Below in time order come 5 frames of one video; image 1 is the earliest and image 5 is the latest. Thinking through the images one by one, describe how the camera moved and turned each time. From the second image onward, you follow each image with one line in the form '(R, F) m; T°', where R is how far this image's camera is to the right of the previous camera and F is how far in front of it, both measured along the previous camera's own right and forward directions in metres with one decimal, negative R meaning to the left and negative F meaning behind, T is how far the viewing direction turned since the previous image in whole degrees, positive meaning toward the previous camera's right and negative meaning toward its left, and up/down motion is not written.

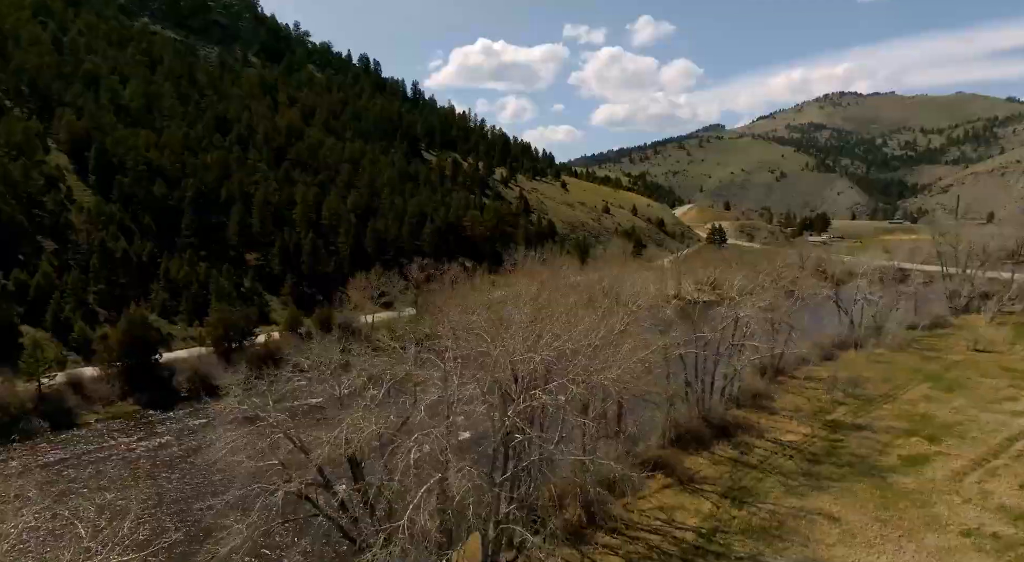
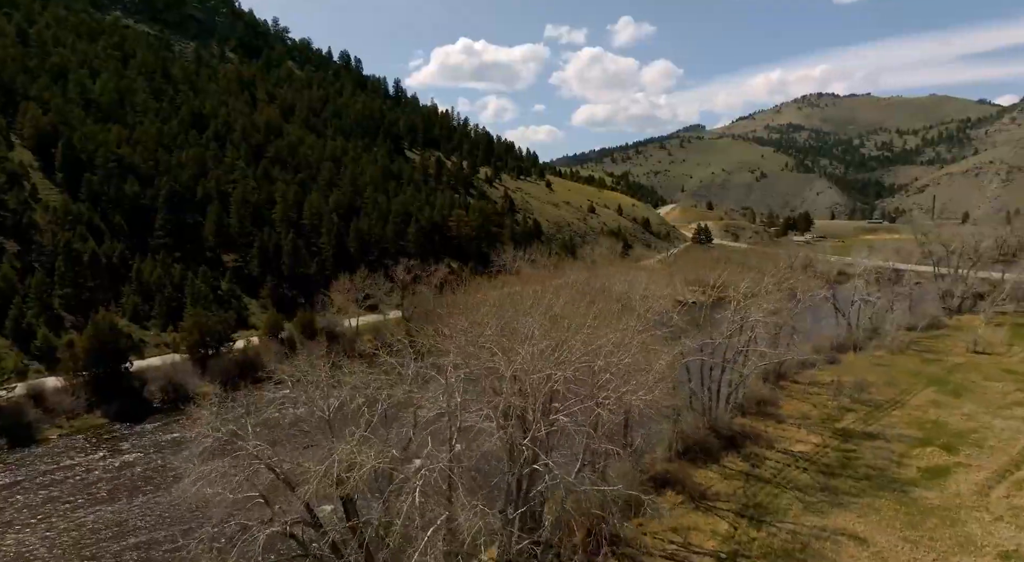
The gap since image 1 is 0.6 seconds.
(-0.5, +1.3) m; +2°
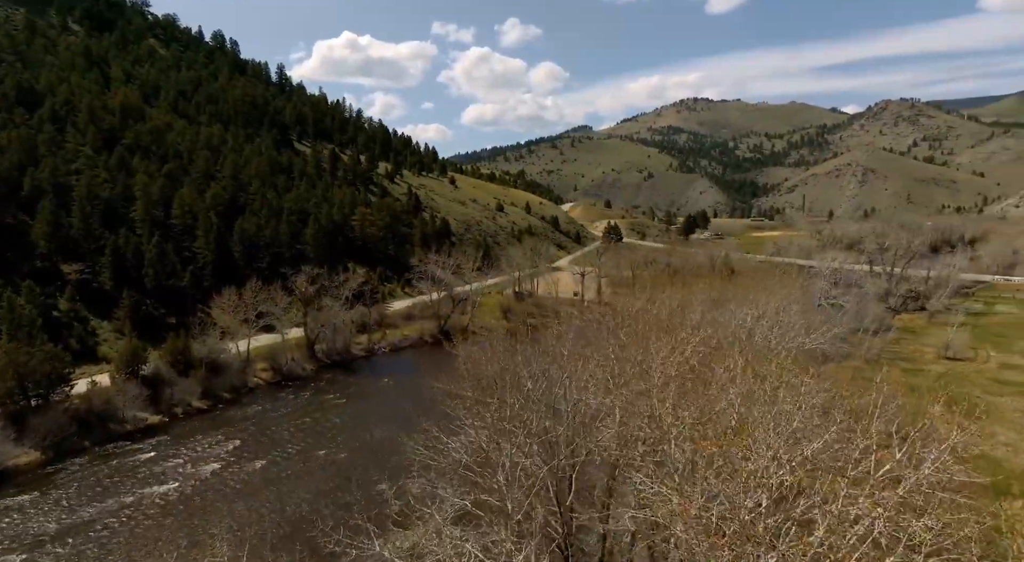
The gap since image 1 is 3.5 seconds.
(-2.2, +6.6) m; +10°
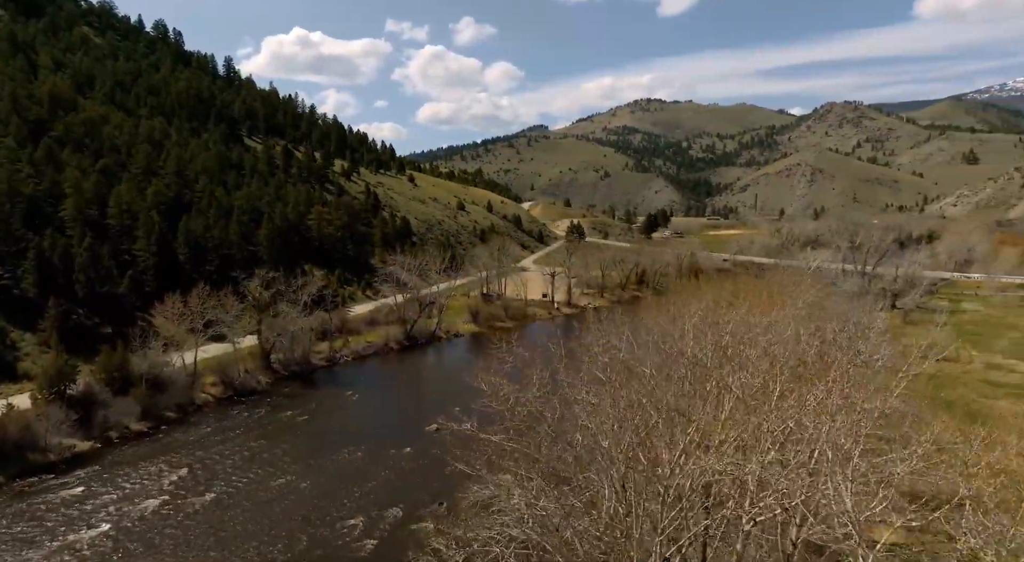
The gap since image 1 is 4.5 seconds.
(-1.0, +2.3) m; +4°
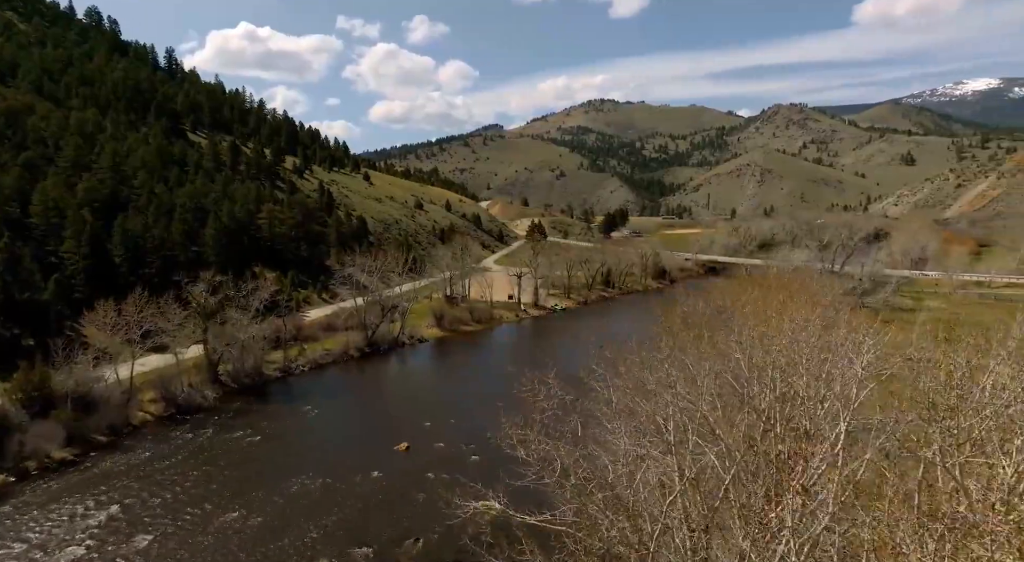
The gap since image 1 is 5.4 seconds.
(-0.8, +2.1) m; +4°
